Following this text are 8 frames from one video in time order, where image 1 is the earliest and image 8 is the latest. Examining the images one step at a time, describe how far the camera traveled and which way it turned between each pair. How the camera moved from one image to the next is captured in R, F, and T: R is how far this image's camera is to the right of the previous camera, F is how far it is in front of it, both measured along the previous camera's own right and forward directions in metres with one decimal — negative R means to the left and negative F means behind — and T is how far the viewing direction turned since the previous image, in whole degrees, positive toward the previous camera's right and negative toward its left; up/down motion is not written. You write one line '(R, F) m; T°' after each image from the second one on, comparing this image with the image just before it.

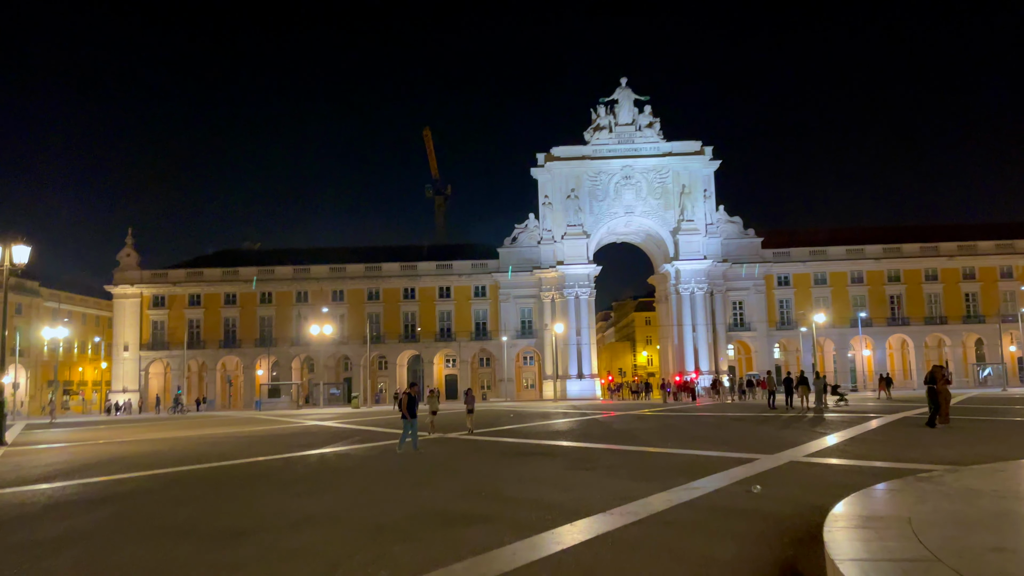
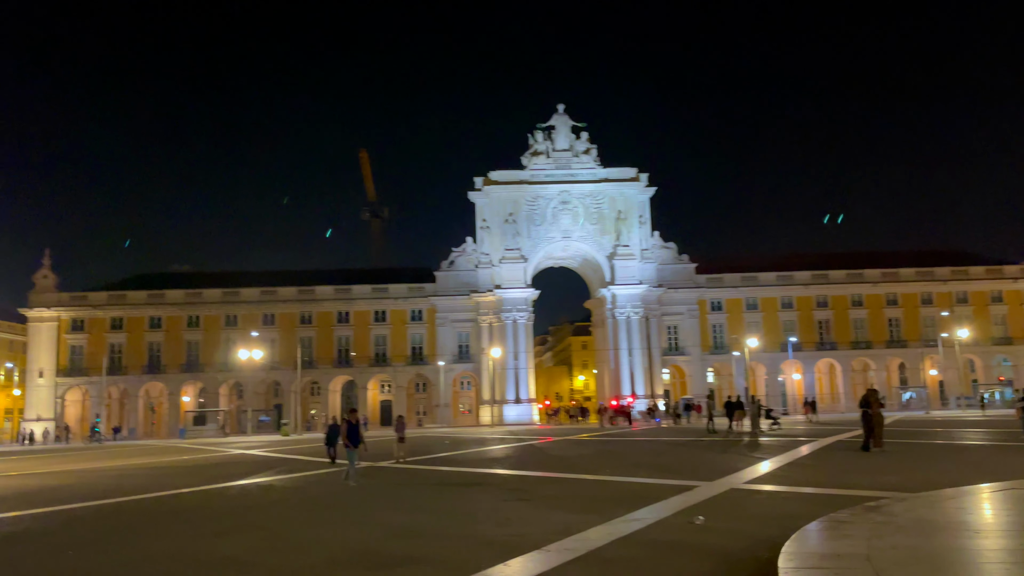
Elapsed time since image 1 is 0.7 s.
(+0.1, +0.4) m; +5°
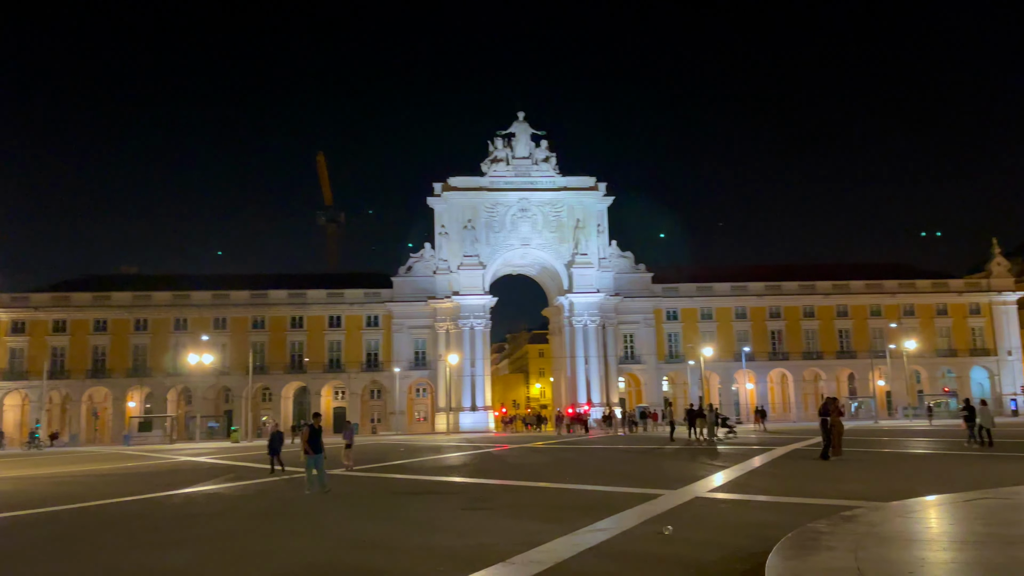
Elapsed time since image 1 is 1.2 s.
(-0.1, +0.2) m; +3°
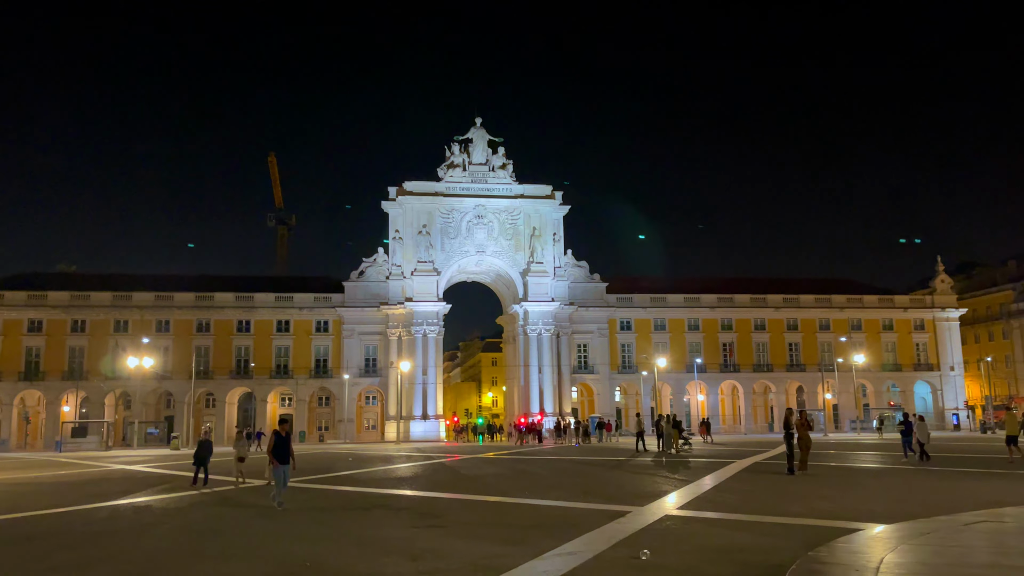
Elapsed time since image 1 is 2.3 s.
(-0.1, +0.6) m; +3°
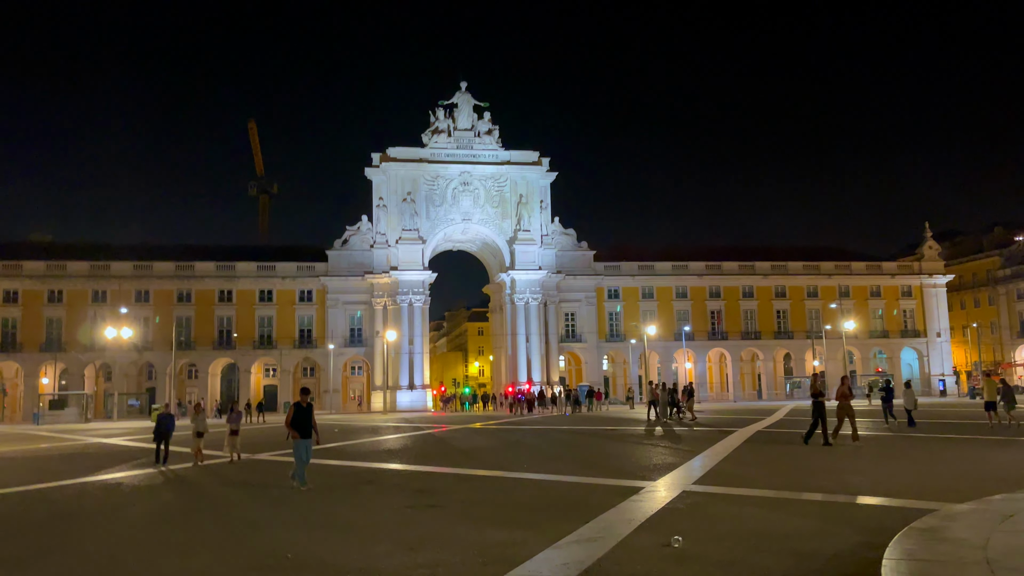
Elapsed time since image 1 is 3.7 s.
(-0.1, +0.7) m; +1°
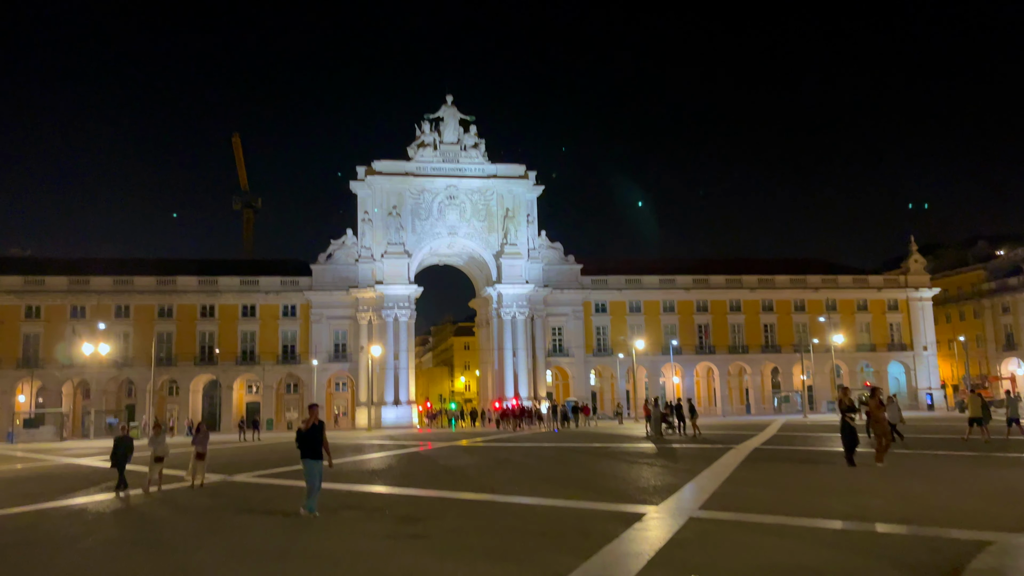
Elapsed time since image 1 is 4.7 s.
(-0.1, +0.5) m; +1°
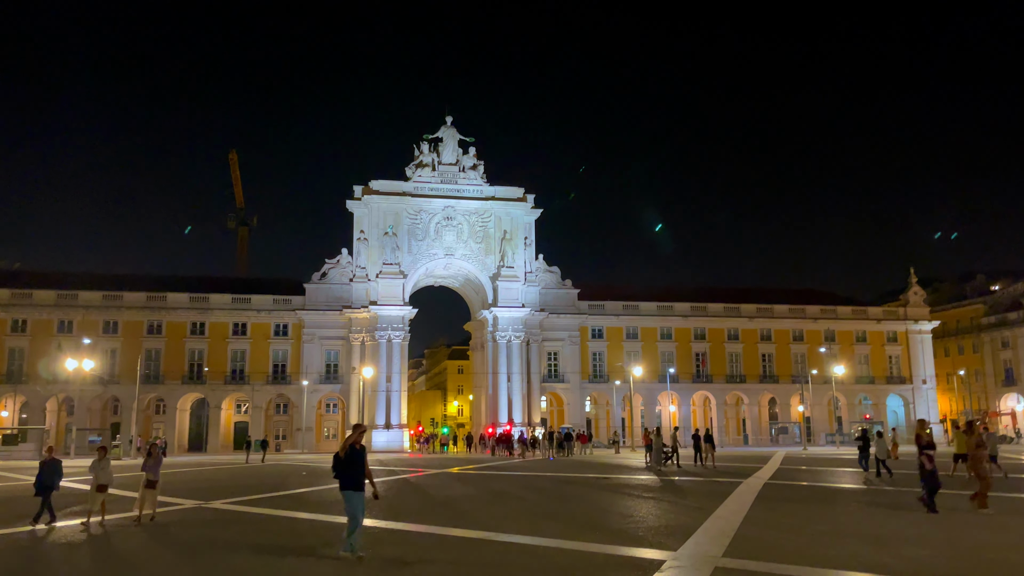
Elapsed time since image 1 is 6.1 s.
(-0.1, +0.7) m; 0°
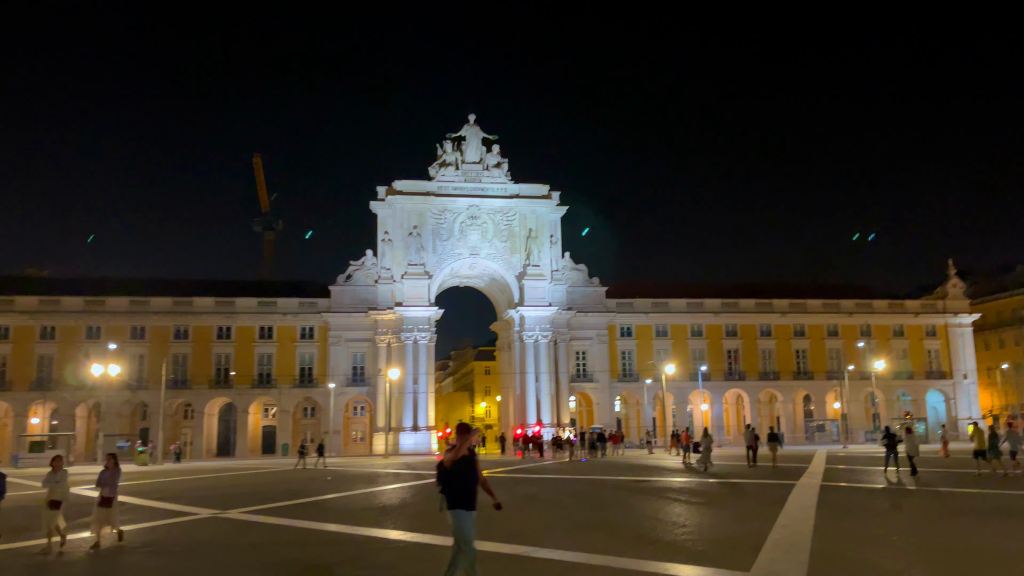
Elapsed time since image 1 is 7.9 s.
(-0.1, +0.7) m; -2°
